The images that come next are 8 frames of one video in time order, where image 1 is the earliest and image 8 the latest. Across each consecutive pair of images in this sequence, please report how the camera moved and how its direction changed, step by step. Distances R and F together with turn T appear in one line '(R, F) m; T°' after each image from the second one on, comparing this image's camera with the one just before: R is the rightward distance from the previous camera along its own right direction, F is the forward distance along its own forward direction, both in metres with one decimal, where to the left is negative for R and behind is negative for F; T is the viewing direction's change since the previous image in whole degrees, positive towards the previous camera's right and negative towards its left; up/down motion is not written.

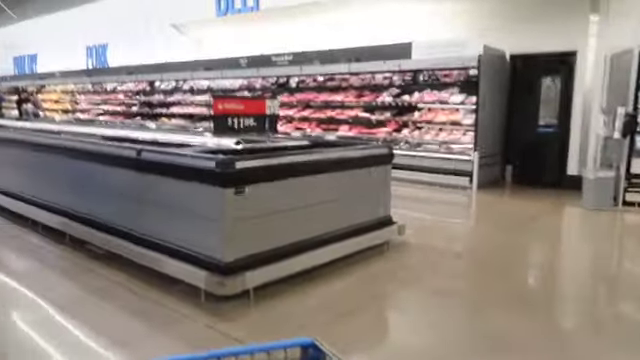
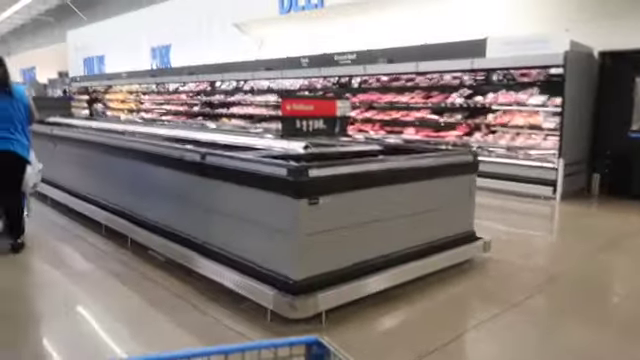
(-0.1, +0.2) m; -6°
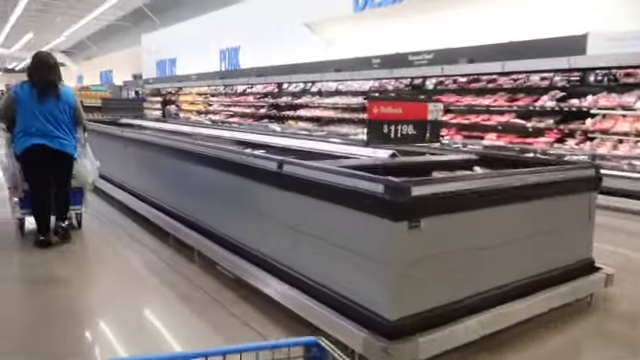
(-0.1, +0.2) m; -7°
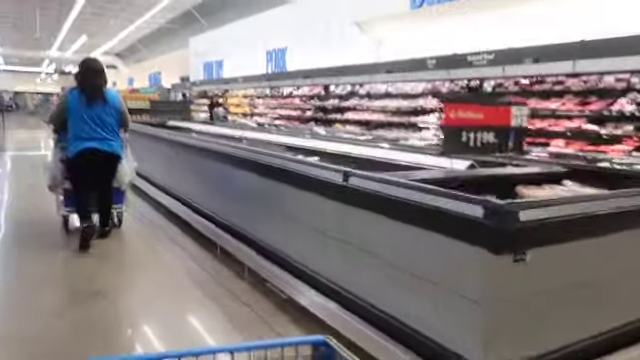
(-0.1, +0.2) m; -5°
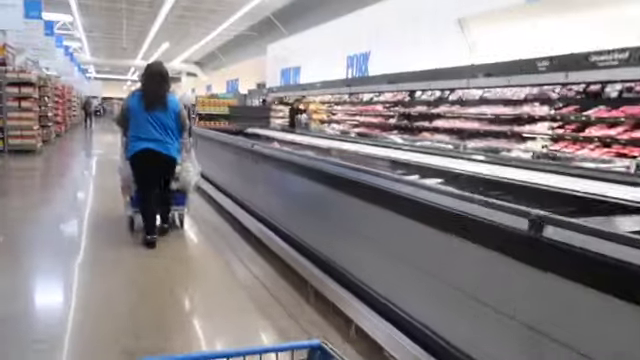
(-0.2, +0.5) m; -8°
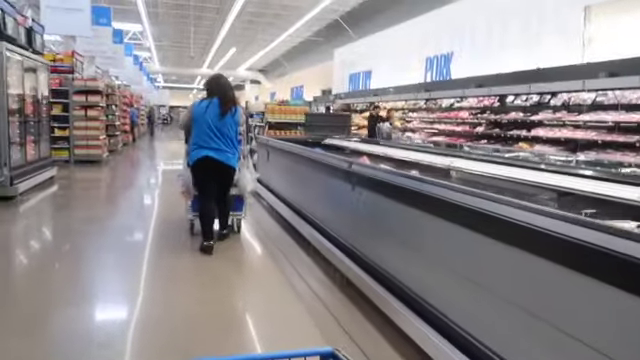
(-0.2, +0.6) m; -6°
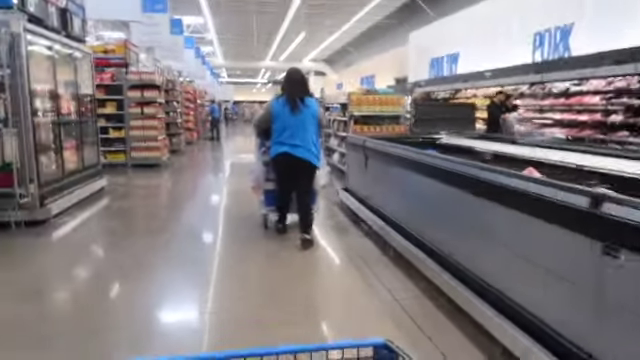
(-0.3, +1.1) m; -7°
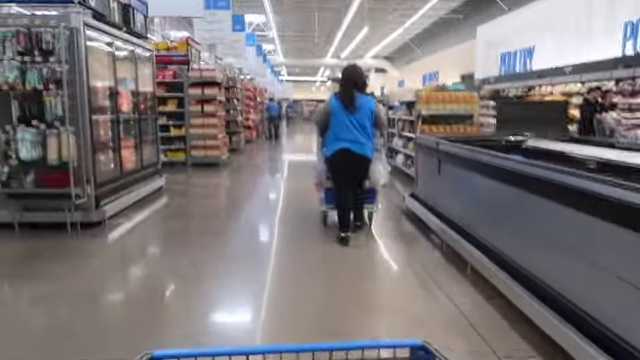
(-0.1, +0.3) m; -6°
